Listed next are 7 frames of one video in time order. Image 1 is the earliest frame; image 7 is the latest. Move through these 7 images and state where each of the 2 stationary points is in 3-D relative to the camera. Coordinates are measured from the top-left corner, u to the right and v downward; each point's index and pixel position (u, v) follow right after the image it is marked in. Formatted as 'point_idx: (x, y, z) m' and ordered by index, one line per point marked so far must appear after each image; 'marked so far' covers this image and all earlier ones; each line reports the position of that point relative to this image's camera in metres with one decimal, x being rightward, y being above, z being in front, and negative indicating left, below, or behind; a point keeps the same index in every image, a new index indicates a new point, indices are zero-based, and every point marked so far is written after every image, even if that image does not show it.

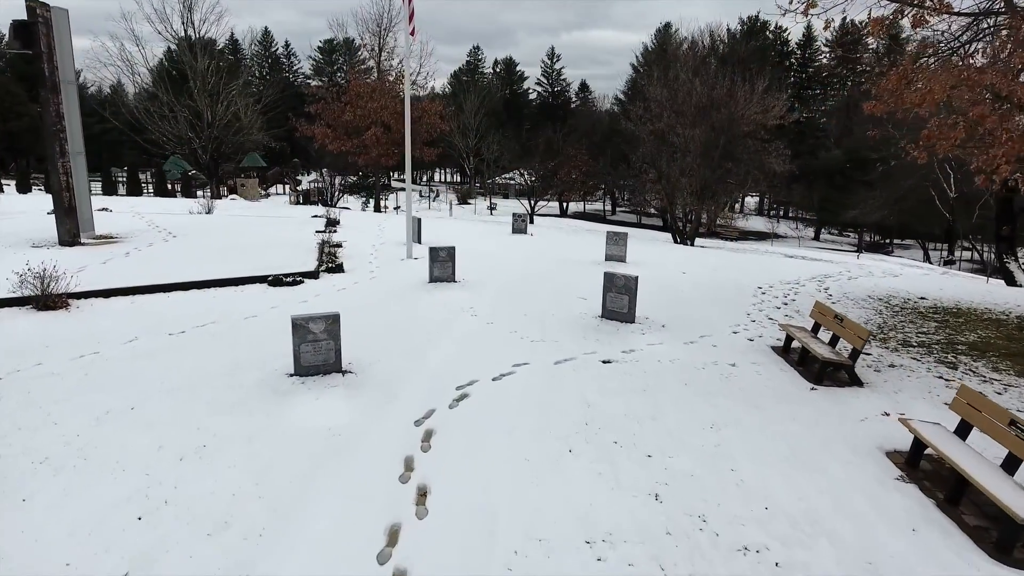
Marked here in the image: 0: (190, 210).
0: (-10.0, +2.4, +18.7) m
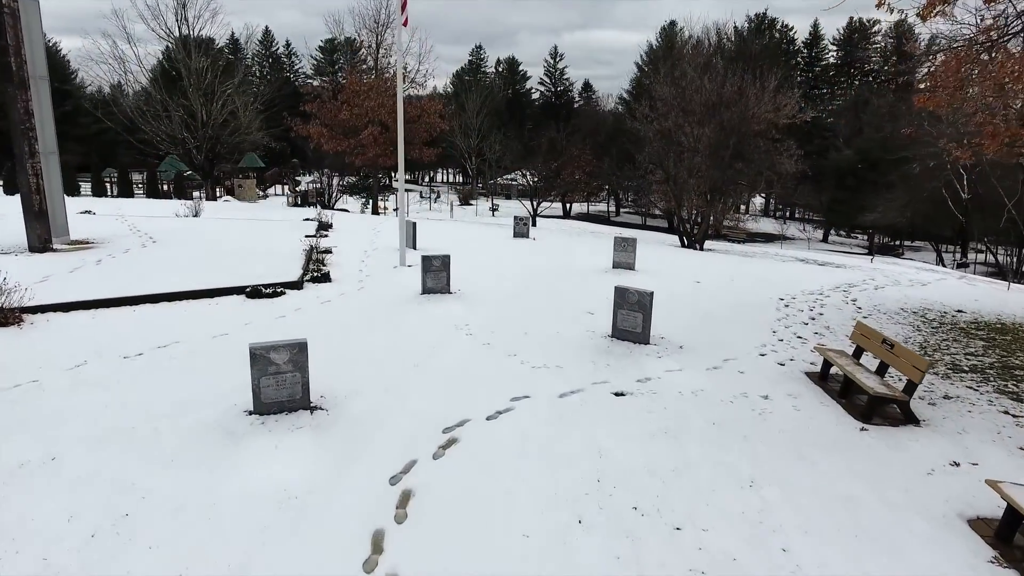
0: (-9.9, +2.2, +17.8) m
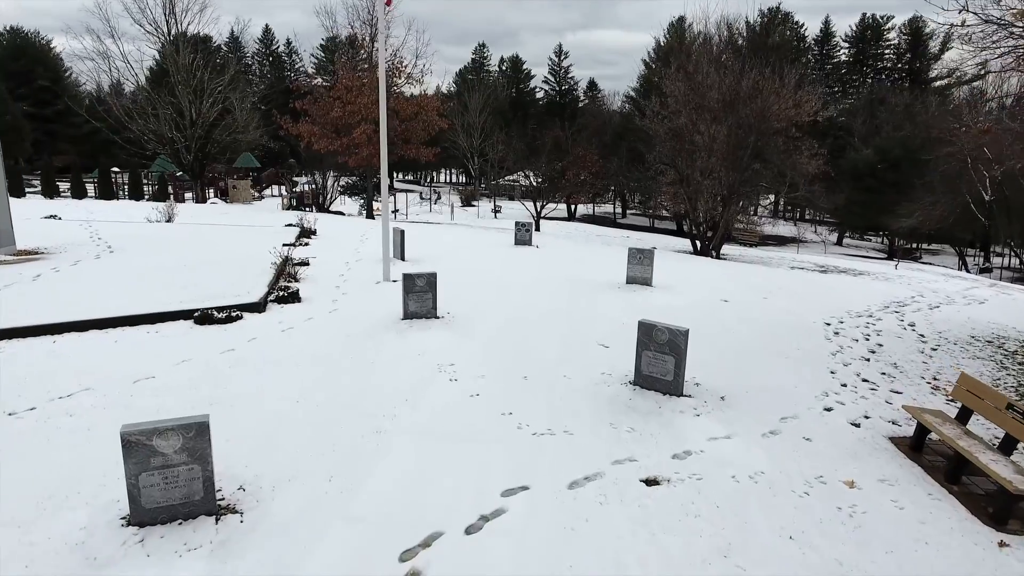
0: (-9.9, +1.9, +16.4) m
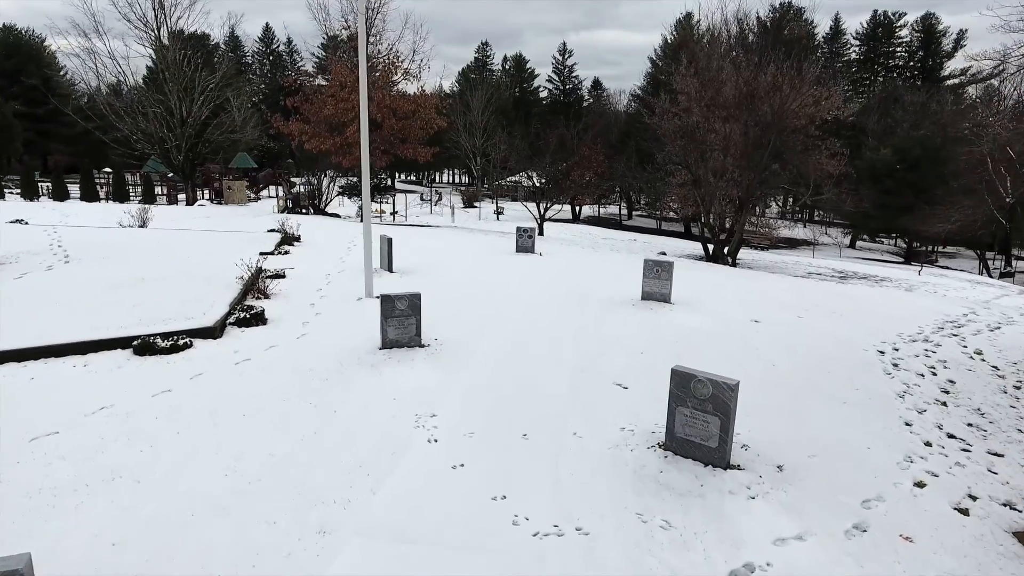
0: (-9.8, +1.7, +15.2) m
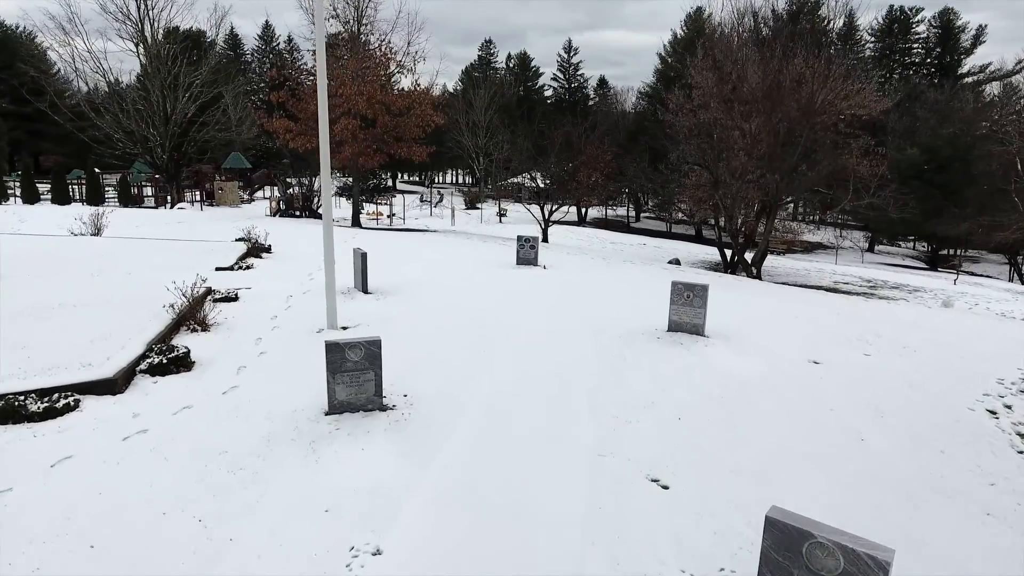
0: (-9.8, +1.3, +13.6) m
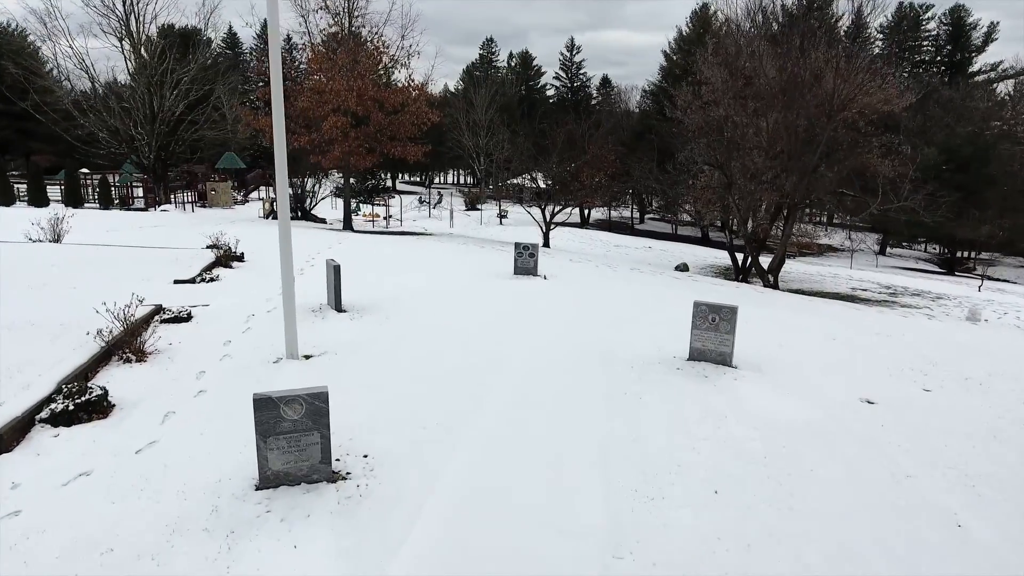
0: (-9.9, +1.1, +12.5) m
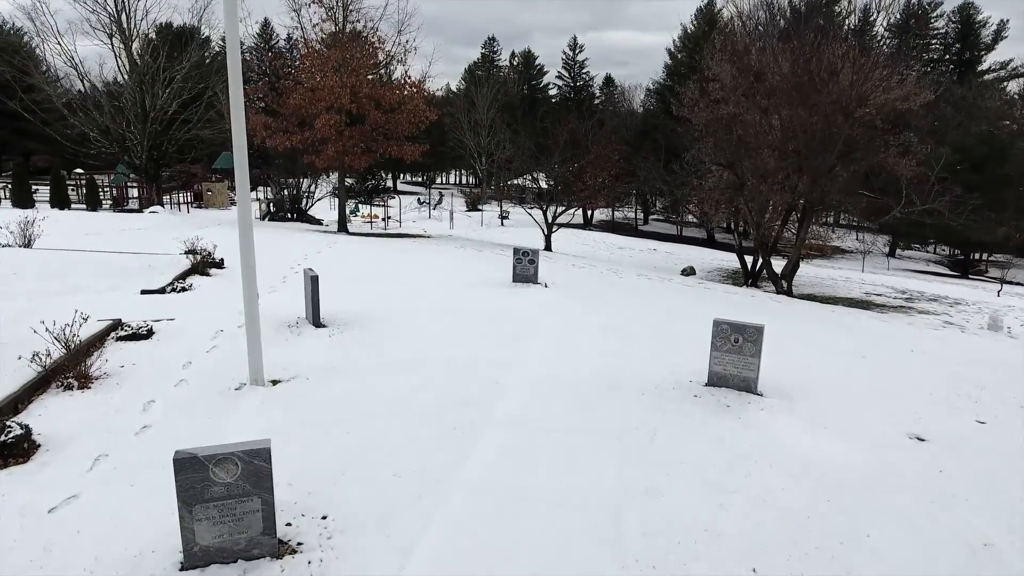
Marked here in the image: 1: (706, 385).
0: (-9.9, +1.0, +11.8) m
1: (+1.8, -0.9, +5.7) m
